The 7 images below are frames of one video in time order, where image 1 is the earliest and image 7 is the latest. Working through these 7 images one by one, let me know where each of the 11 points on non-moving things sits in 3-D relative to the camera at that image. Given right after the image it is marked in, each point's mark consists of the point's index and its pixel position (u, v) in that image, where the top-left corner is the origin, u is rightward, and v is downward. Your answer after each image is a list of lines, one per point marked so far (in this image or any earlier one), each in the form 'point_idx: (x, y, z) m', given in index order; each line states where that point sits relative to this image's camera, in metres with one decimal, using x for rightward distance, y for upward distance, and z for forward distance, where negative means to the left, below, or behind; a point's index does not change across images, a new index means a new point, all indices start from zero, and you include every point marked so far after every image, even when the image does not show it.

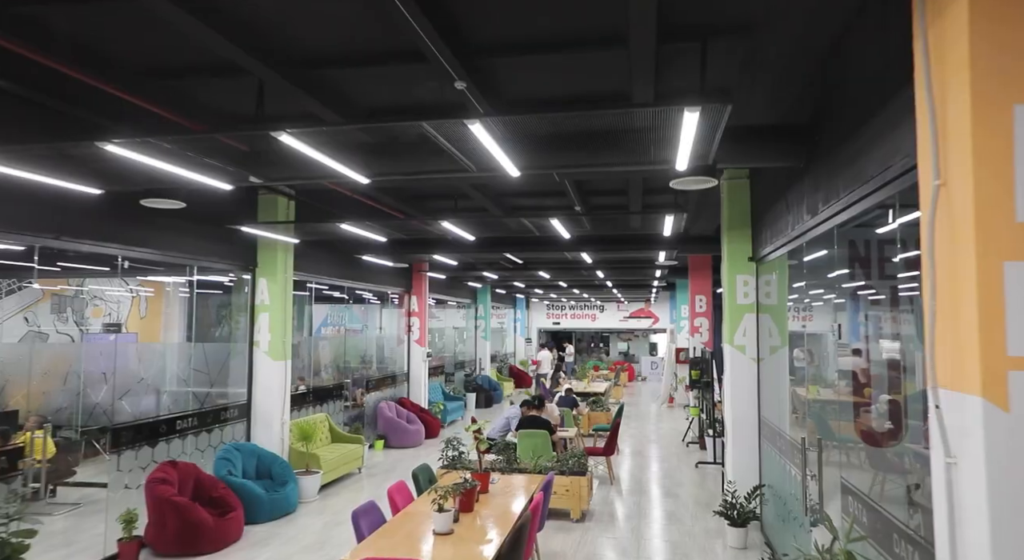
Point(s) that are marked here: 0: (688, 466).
0: (+2.5, -2.7, +9.5) m
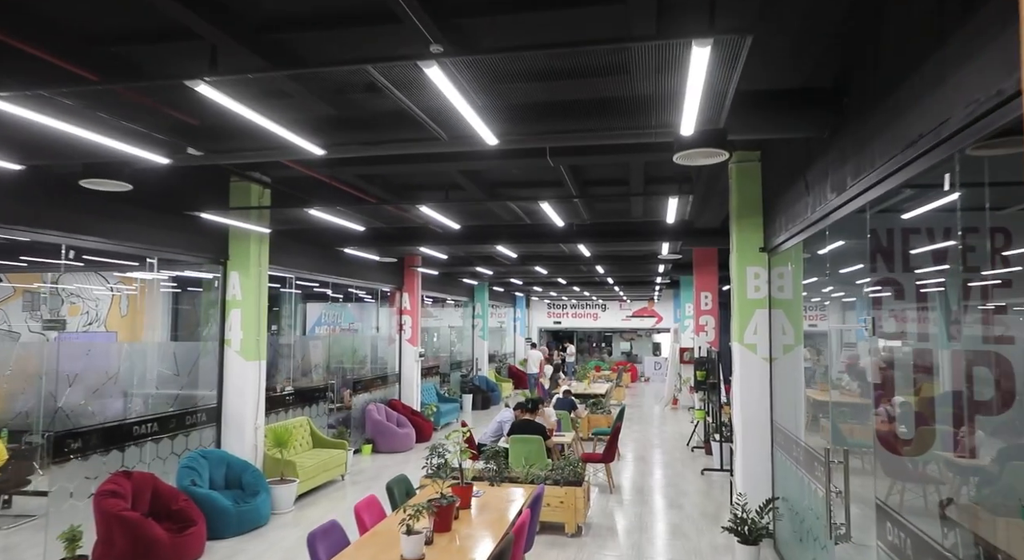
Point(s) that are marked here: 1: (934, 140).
0: (+2.4, -2.6, +8.9) m
1: (+1.7, +0.6, +2.7) m
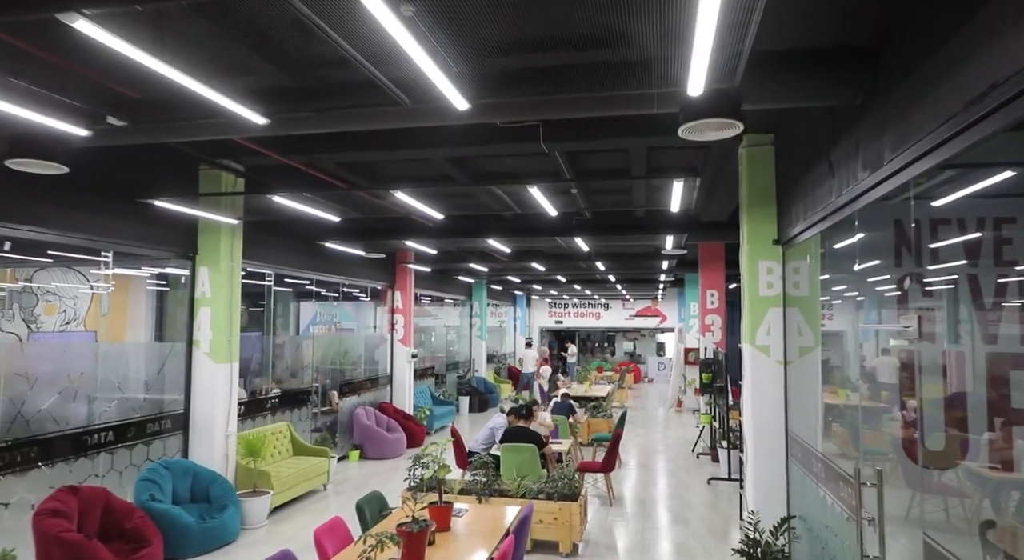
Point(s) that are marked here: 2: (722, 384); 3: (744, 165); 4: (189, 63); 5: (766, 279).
0: (+2.3, -2.5, +8.4) m
1: (+1.6, +0.6, +2.2) m
2: (+2.7, -1.3, +8.5) m
3: (+1.9, +1.0, +5.6) m
4: (-1.5, +1.0, +3.1) m
5: (+2.1, 0.0, +5.5) m
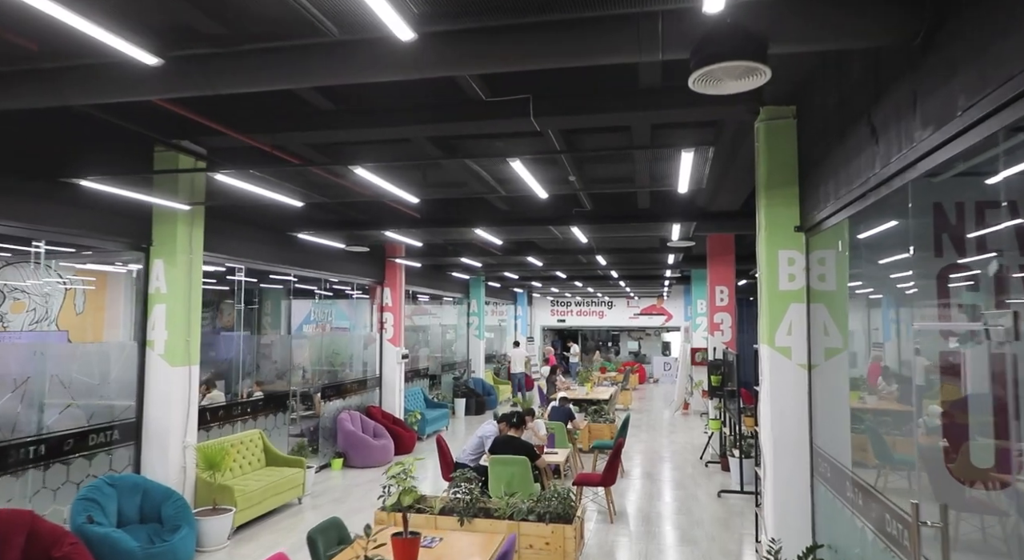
0: (+2.2, -2.5, +7.7) m
1: (+1.5, +0.7, +1.5) m
2: (+2.6, -1.3, +7.8) m
3: (+1.8, +1.0, +4.9) m
4: (-1.6, +1.0, +2.4) m
5: (+2.0, +0.1, +4.9) m
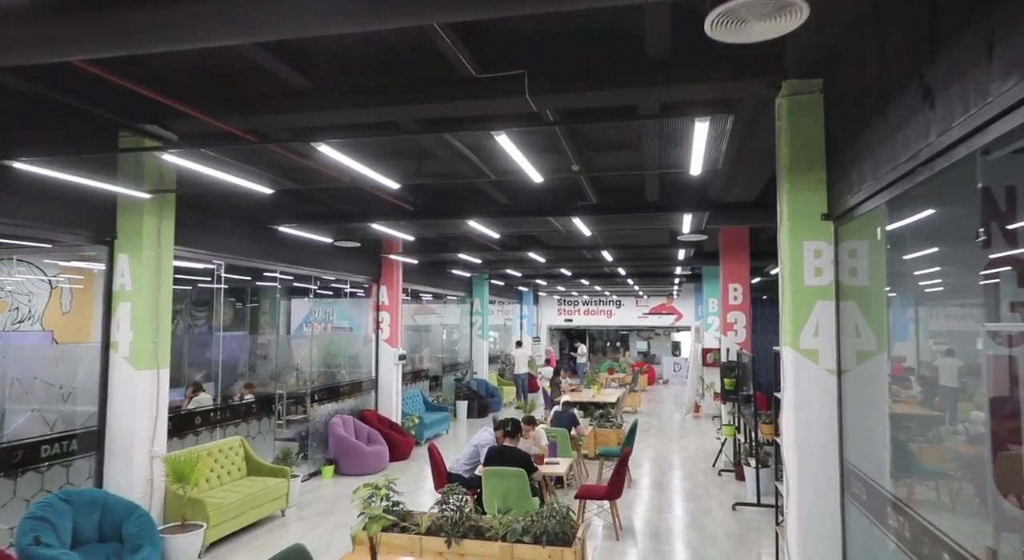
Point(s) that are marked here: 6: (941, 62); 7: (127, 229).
0: (+2.2, -2.4, +7.2) m
1: (+1.4, +0.7, +1.0) m
2: (+2.6, -1.2, +7.3) m
3: (+1.8, +1.0, +4.4) m
4: (-1.7, +1.1, +1.9) m
5: (+1.9, +0.1, +4.3) m
6: (+1.7, +0.8, +2.6) m
7: (-3.1, +0.4, +5.5) m
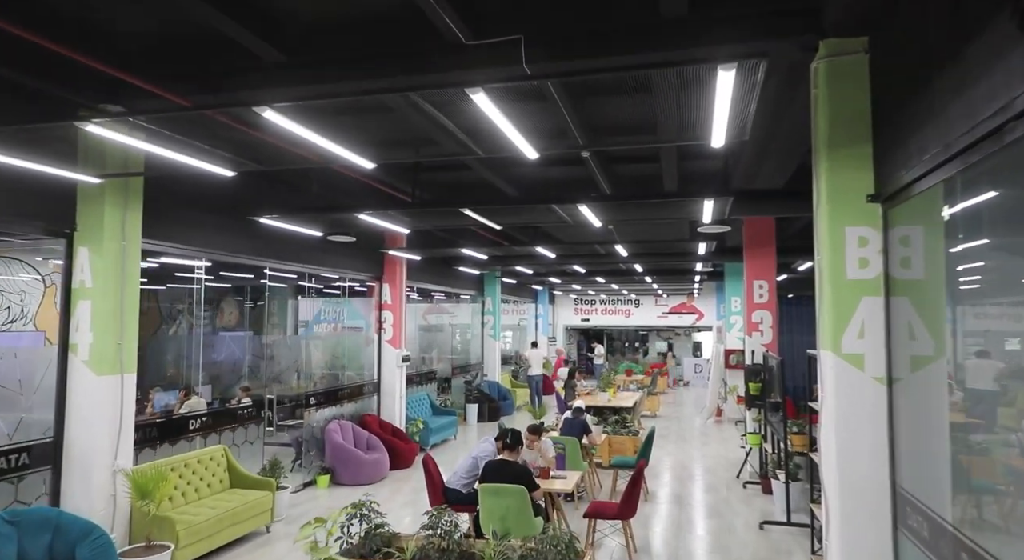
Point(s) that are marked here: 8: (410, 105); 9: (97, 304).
0: (+2.3, -2.4, +6.5) m
1: (+1.3, +0.7, +0.4) m
2: (+2.6, -1.2, +6.6) m
3: (+1.7, +1.1, +3.7) m
4: (-1.8, +1.1, +1.4) m
5: (+1.9, +0.1, +3.7) m
6: (+1.6, +0.9, +2.0) m
7: (-3.2, +0.4, +5.0) m
8: (-0.6, +1.1, +4.2) m
9: (-3.0, -0.2, +4.9) m
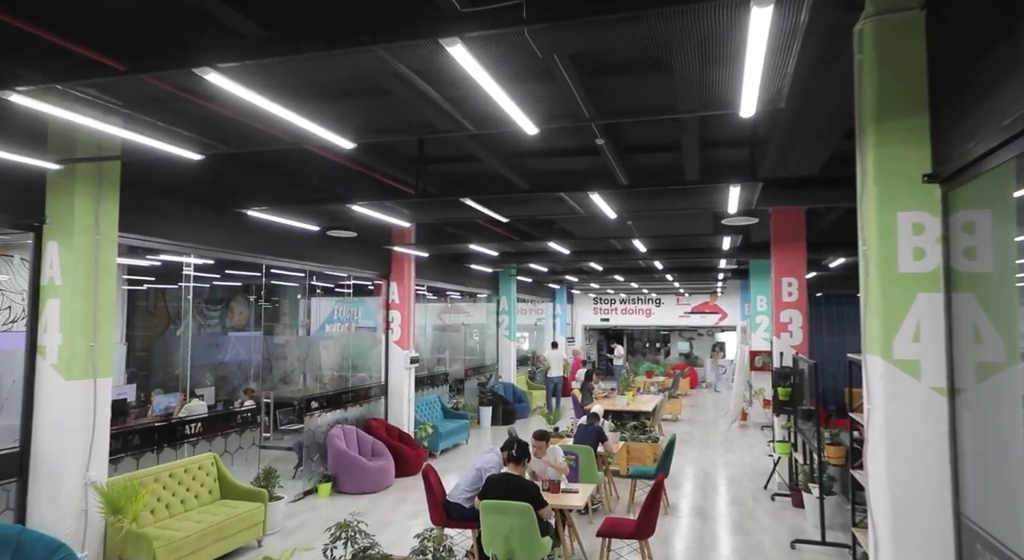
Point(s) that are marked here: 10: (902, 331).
0: (+2.4, -2.4, +6.0) m
1: (+1.1, +0.8, -0.1) m
2: (+2.7, -1.1, +6.1) m
3: (+1.7, +1.1, +3.2) m
4: (-1.9, +1.1, +1.0) m
5: (+1.9, +0.2, +3.2) m
6: (+1.5, +0.9, +1.5) m
7: (-3.1, +0.5, +4.6) m
8: (-0.6, +1.1, +3.8) m
9: (-3.0, -0.1, +4.5) m
10: (+1.8, -0.2, +3.1) m
